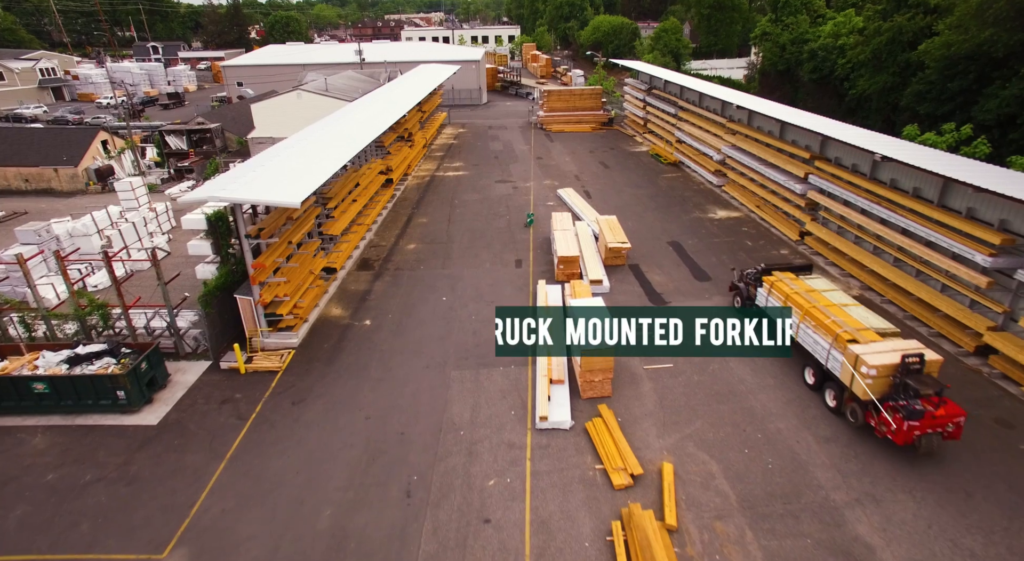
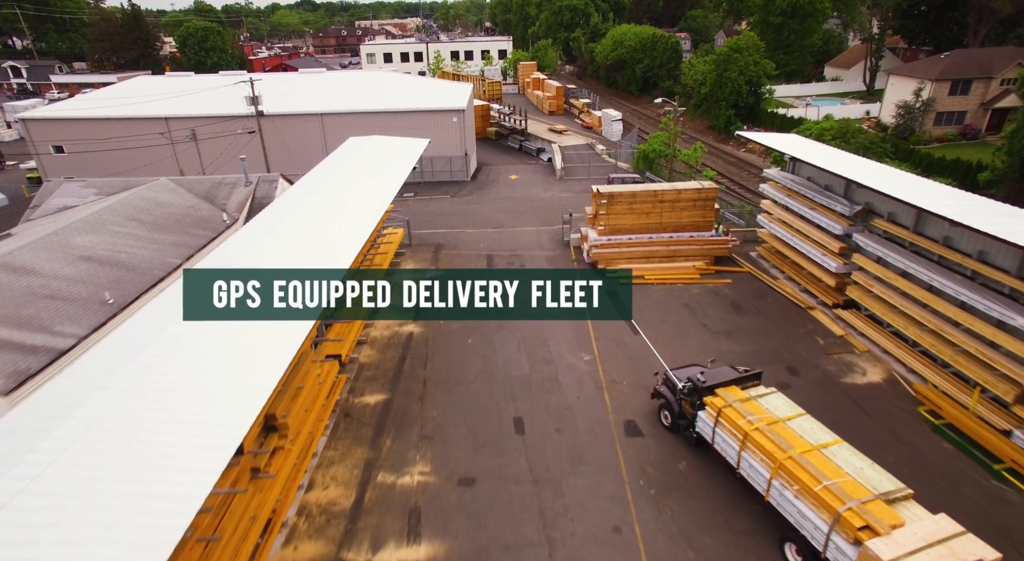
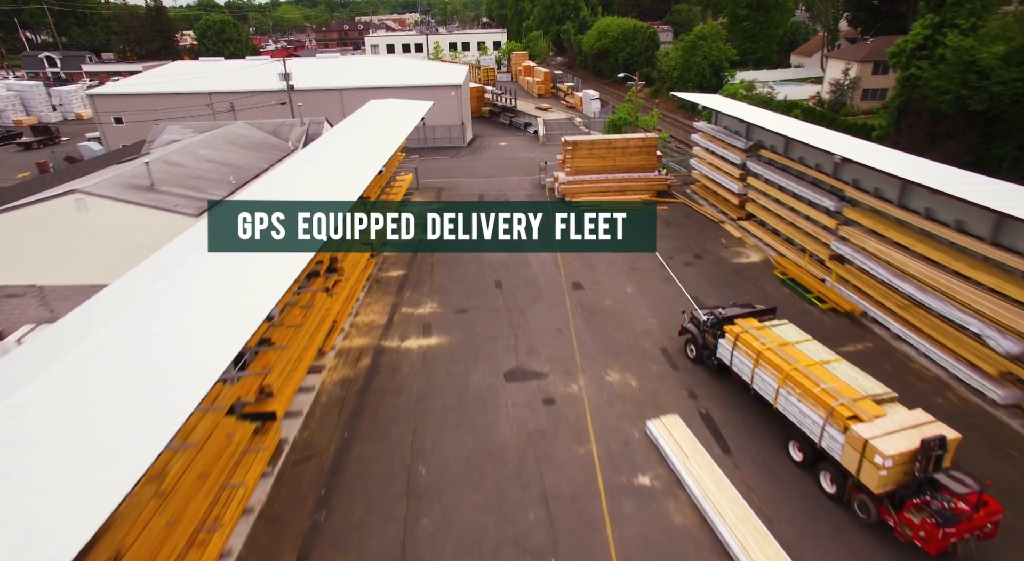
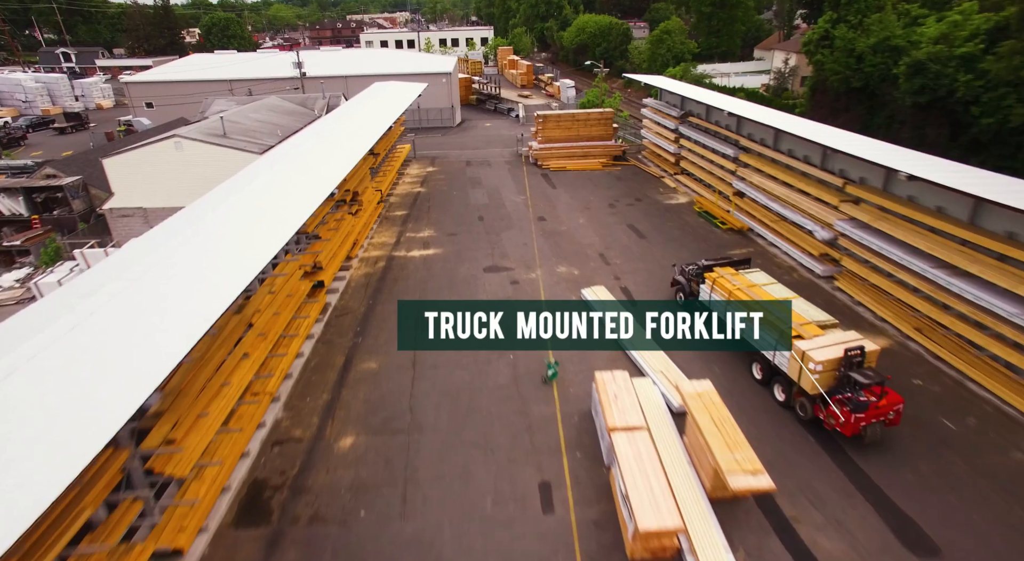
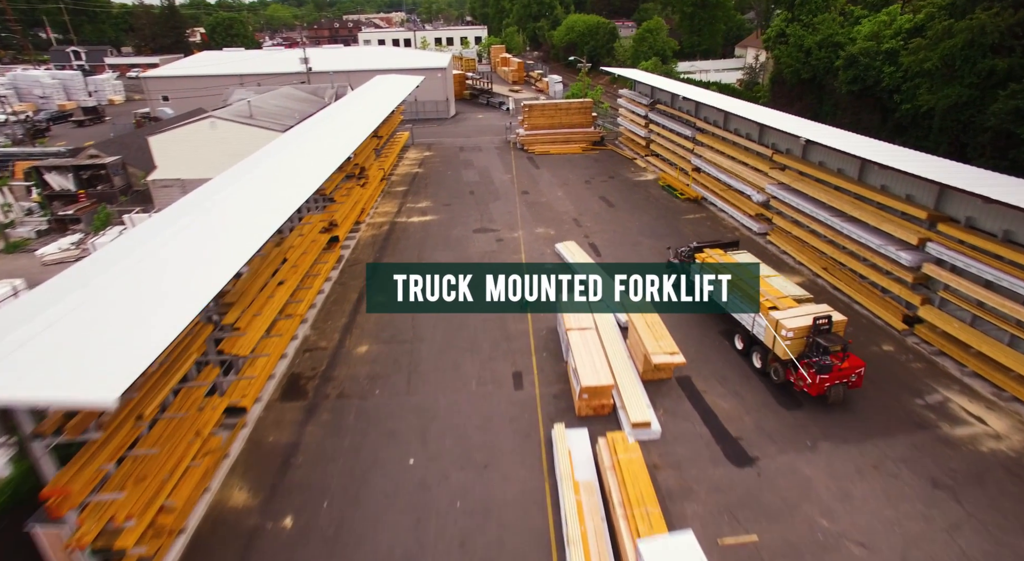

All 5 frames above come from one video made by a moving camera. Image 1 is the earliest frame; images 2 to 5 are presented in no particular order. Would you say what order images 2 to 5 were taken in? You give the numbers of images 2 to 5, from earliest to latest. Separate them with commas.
5, 4, 3, 2
